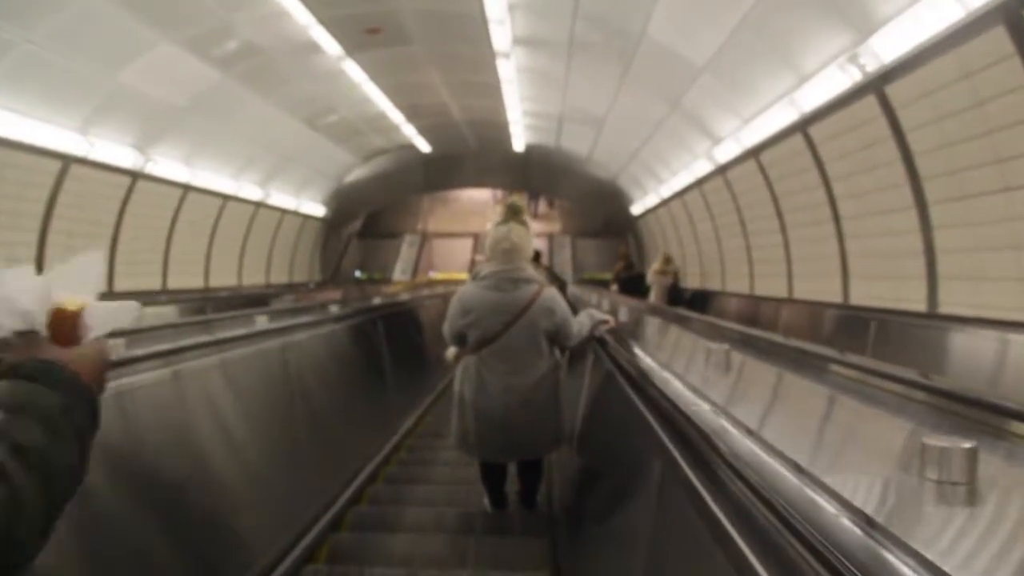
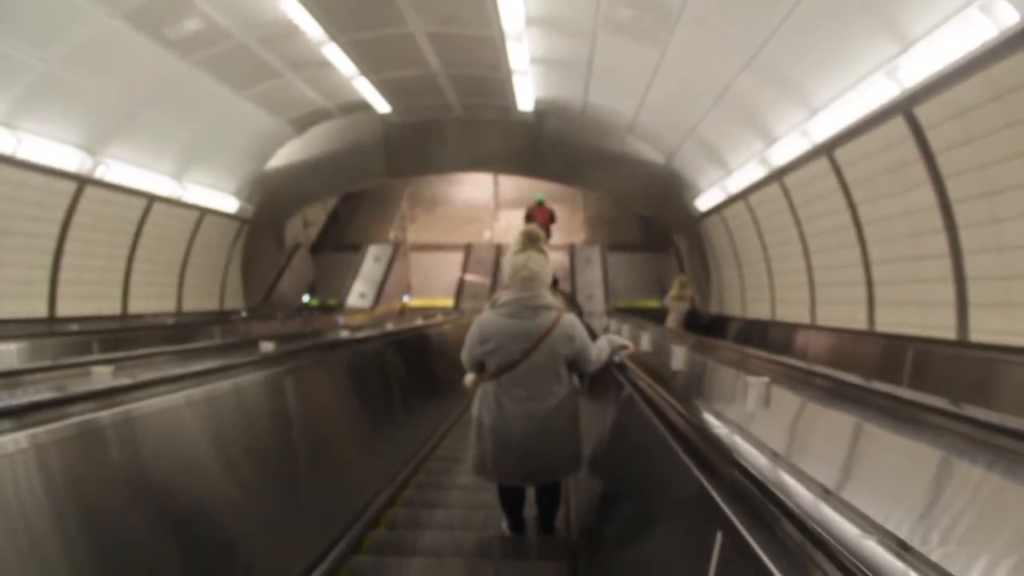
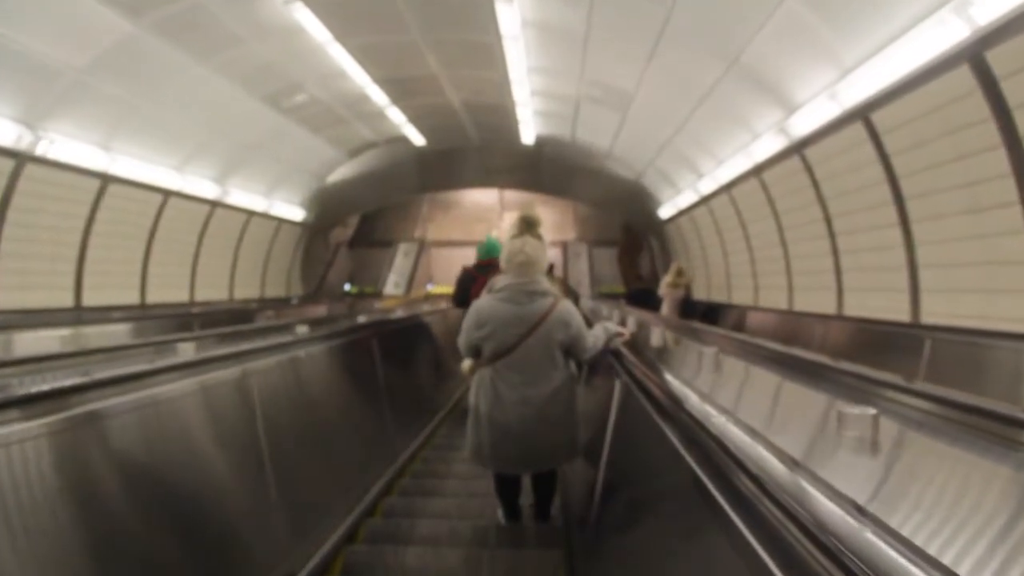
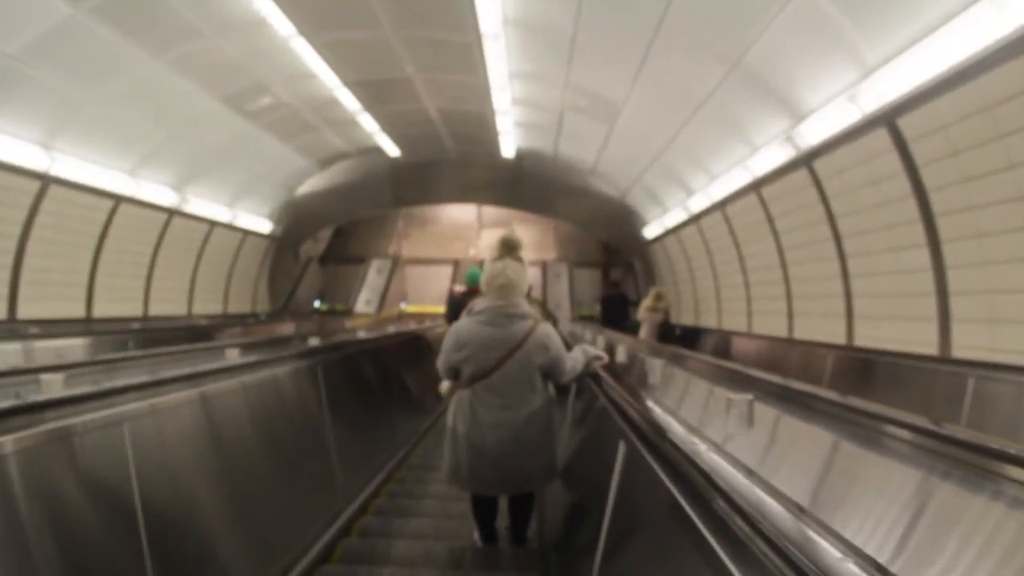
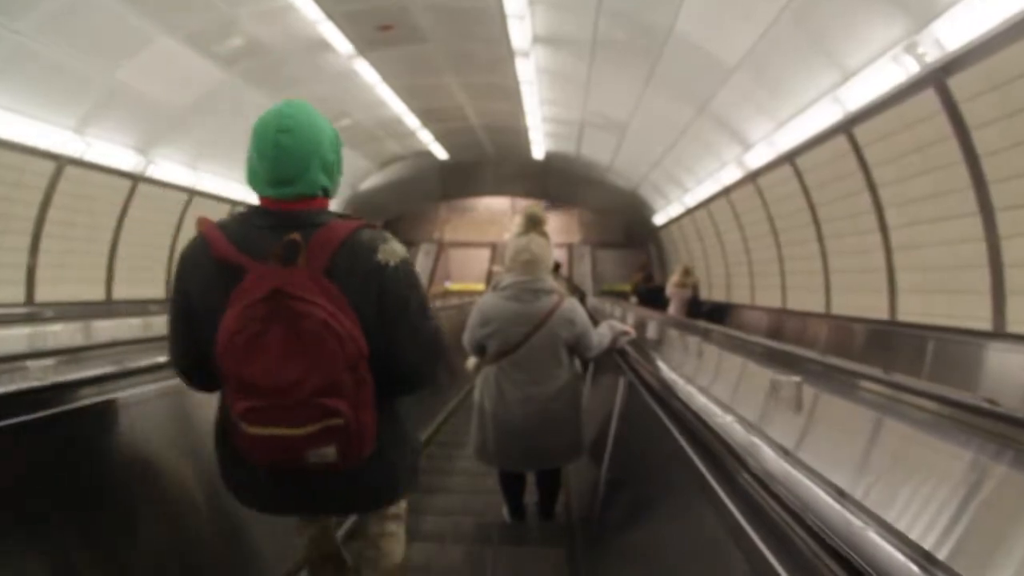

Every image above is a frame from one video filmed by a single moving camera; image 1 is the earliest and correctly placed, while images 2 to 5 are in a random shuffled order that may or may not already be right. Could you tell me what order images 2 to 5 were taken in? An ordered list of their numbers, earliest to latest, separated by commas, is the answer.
5, 3, 4, 2
